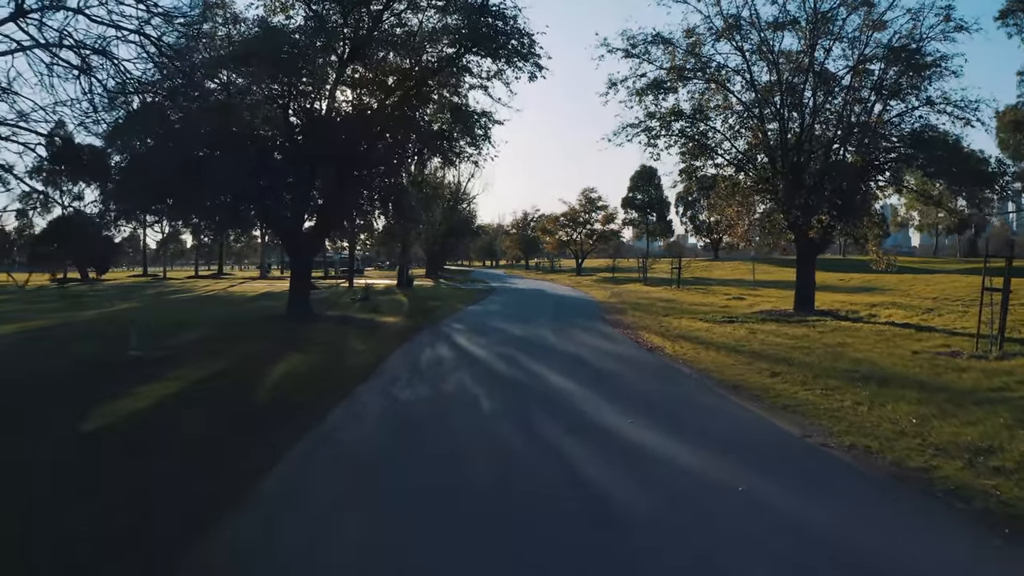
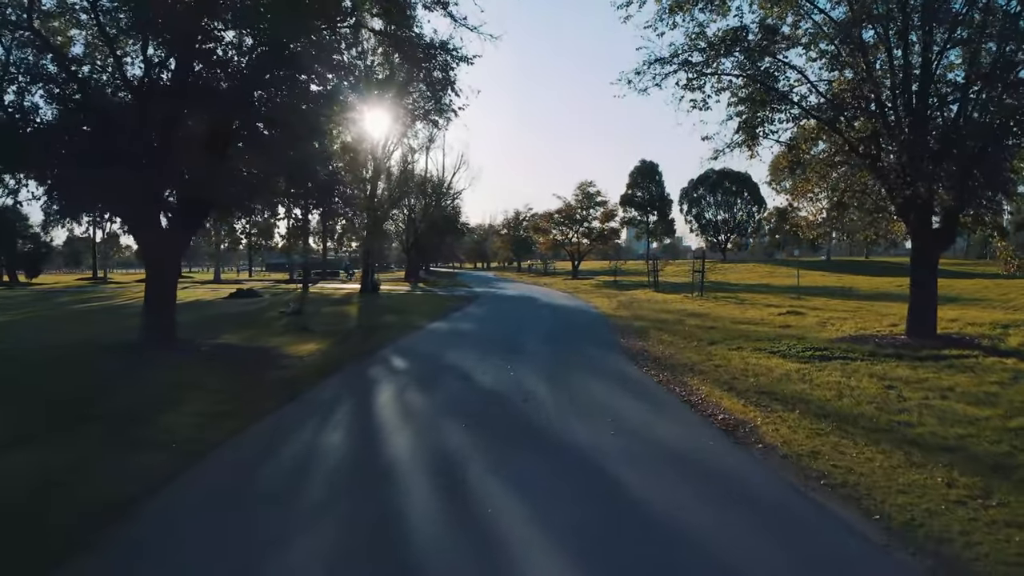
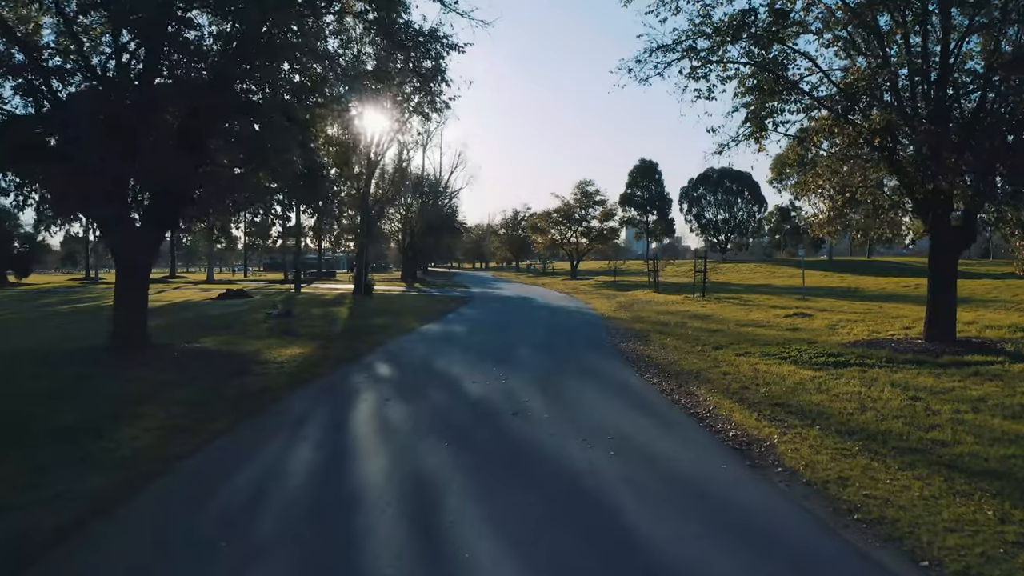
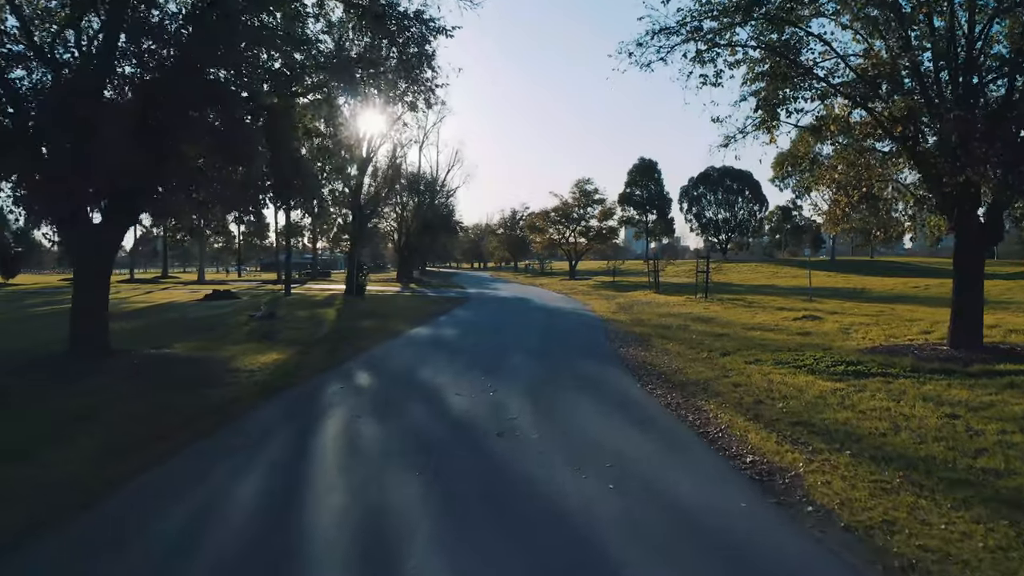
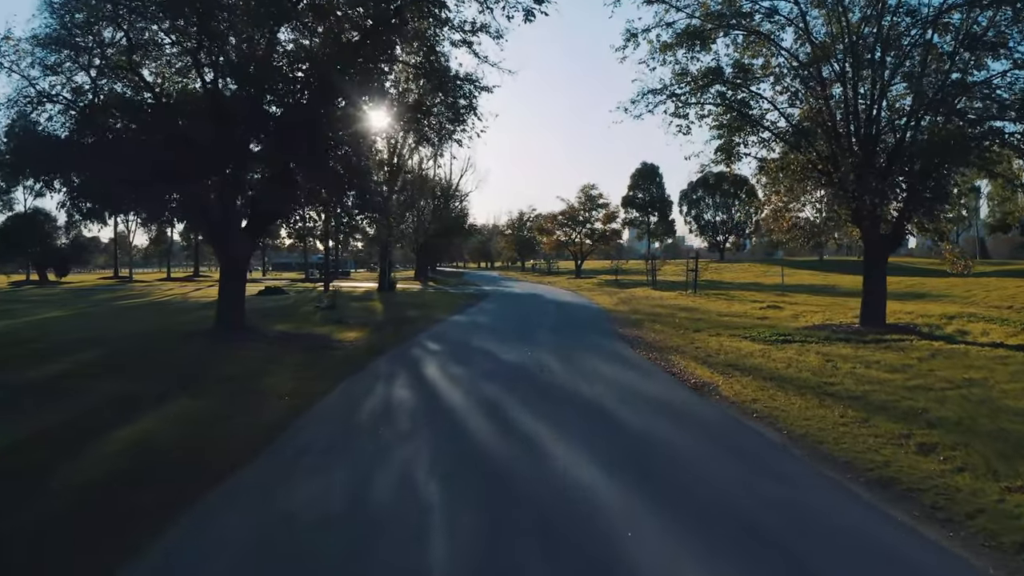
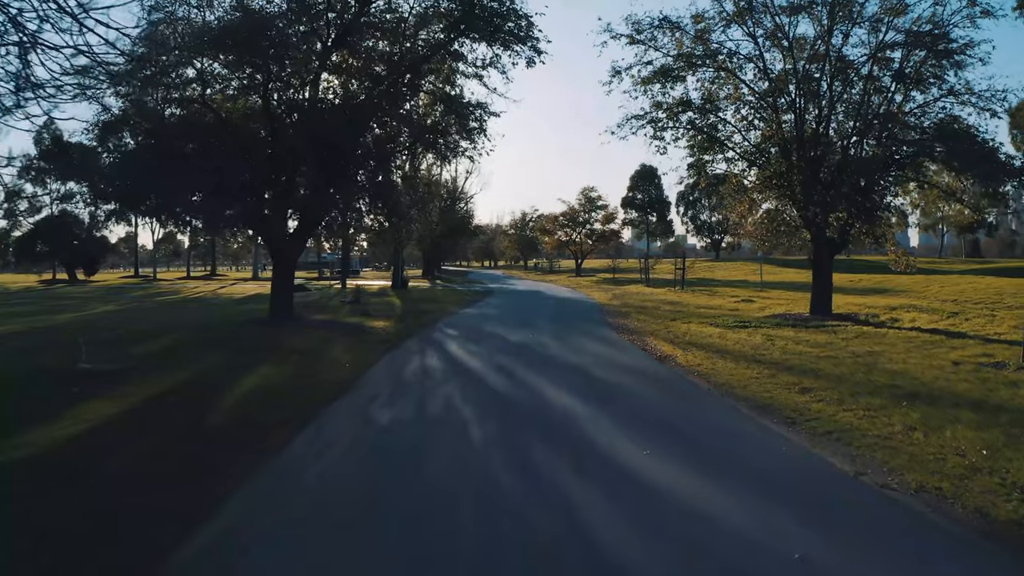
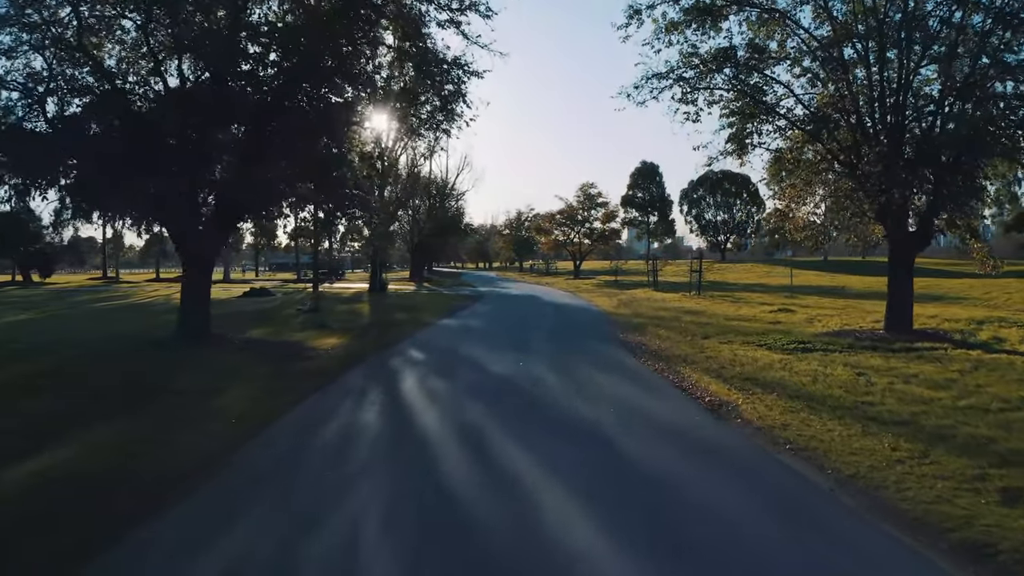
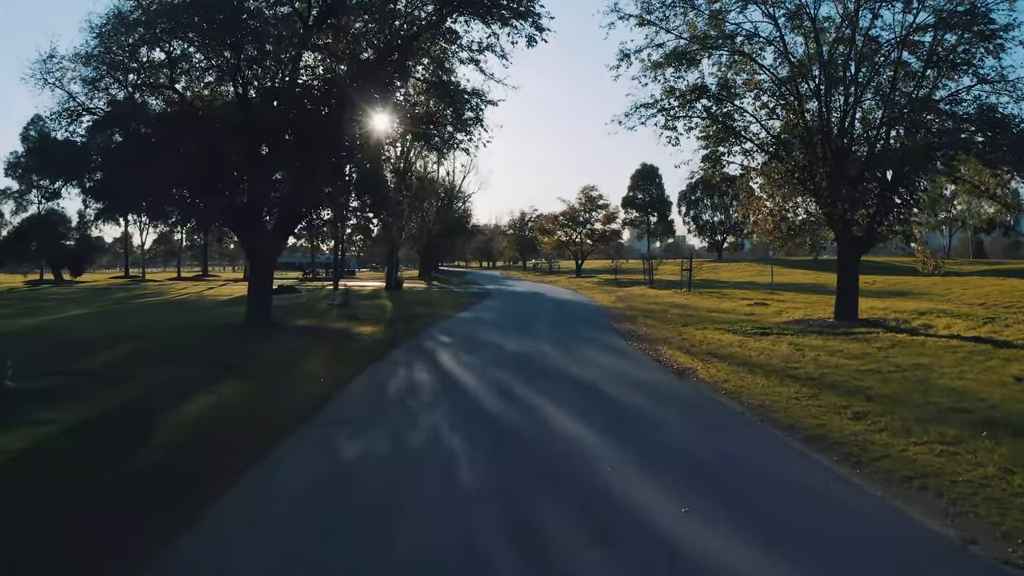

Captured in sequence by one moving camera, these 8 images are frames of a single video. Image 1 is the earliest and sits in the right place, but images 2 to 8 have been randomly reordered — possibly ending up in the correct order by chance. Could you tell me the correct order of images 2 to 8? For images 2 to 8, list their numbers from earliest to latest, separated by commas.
6, 8, 5, 7, 2, 3, 4
